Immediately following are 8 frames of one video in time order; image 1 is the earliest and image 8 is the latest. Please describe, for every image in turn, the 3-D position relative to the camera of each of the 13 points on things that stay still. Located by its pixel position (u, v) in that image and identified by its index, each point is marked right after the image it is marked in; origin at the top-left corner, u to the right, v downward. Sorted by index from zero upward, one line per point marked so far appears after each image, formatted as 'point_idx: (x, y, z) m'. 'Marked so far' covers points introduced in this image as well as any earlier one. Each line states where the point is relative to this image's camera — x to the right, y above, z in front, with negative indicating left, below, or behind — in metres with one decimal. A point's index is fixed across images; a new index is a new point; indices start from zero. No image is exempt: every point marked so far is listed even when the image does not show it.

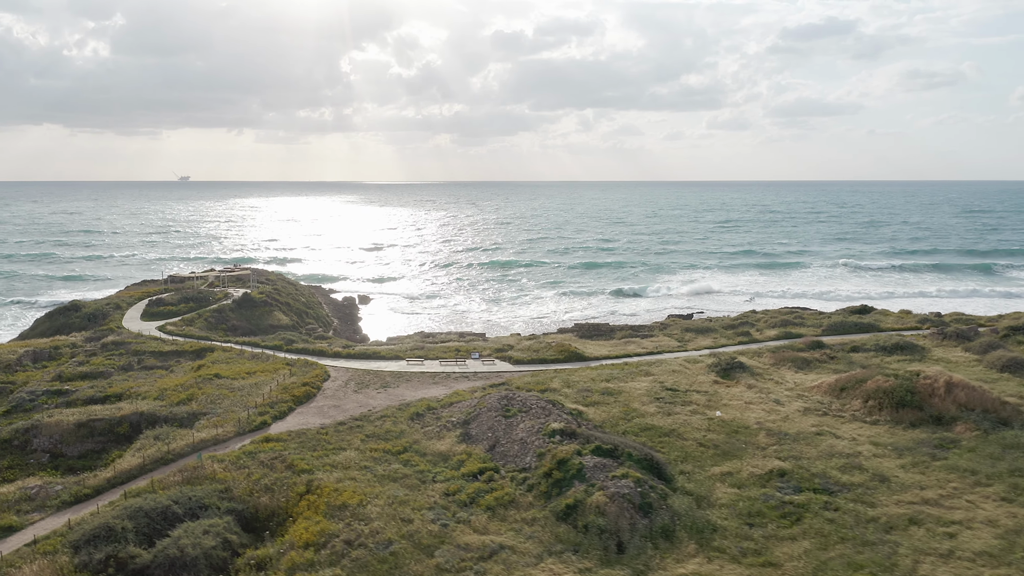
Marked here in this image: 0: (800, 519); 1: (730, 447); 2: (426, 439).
0: (+4.6, -3.7, +12.9) m
1: (+4.4, -3.2, +16.1) m
2: (-1.8, -3.2, +16.8) m
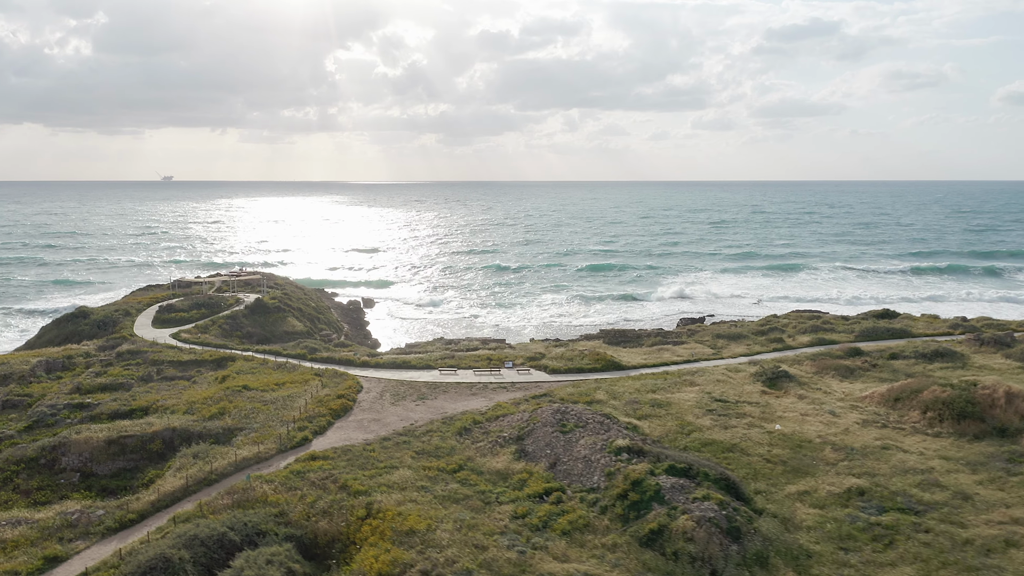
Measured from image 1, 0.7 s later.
0: (+5.9, -3.9, +12.3) m
1: (+5.6, -3.4, +15.5) m
2: (-0.6, -3.4, +16.1) m
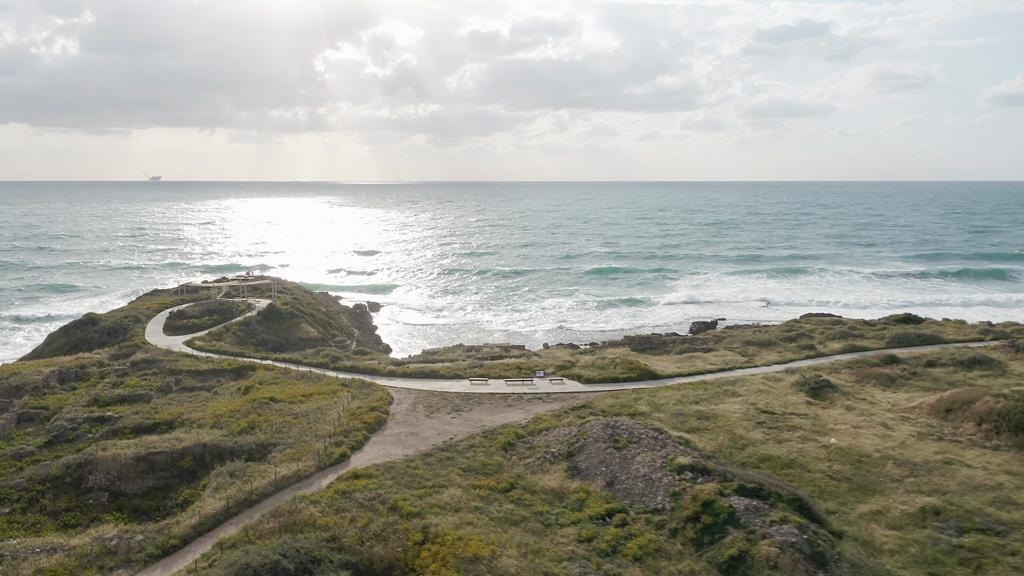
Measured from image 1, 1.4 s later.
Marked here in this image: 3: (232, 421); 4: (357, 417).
0: (+6.9, -4.1, +11.8) m
1: (+6.6, -3.6, +14.9) m
2: (+0.3, -3.6, +15.4) m
3: (-6.6, -3.1, +18.8) m
4: (-3.6, -3.0, +18.8) m
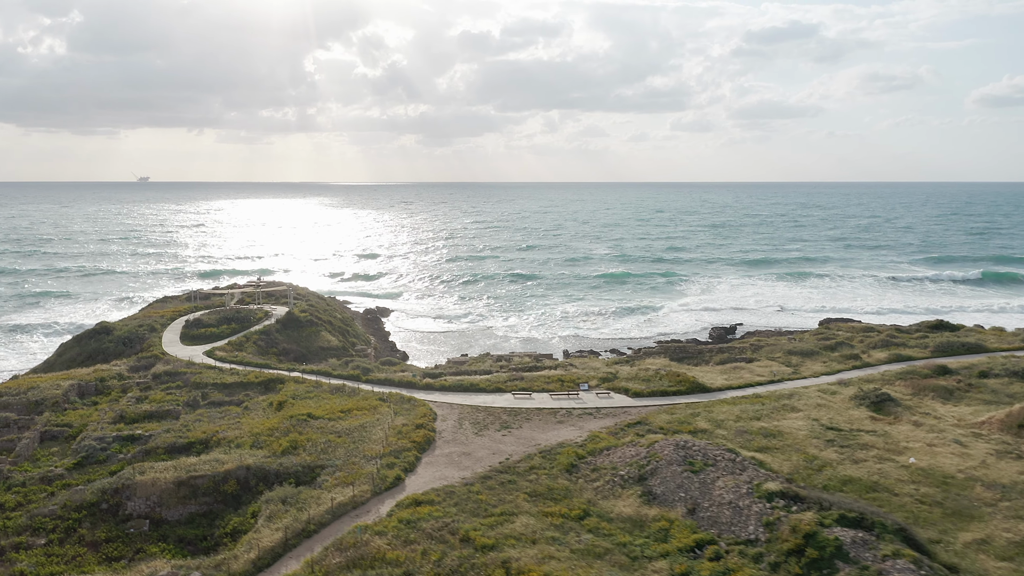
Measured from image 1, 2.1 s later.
0: (+8.2, -4.3, +11.0) m
1: (+7.9, -3.8, +14.1) m
2: (+1.6, -3.8, +14.5) m
3: (-5.3, -3.4, +17.8) m
4: (-2.4, -3.3, +17.9) m
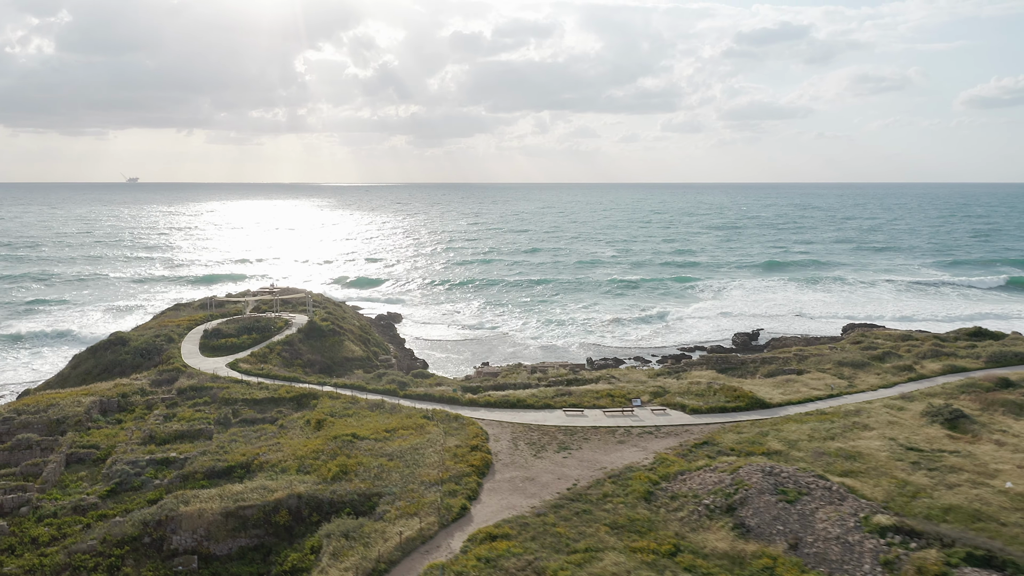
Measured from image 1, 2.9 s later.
0: (+9.7, -4.6, +10.0) m
1: (+9.2, -4.1, +13.1) m
2: (+3.0, -4.1, +13.5) m
3: (-4.0, -3.7, +16.7) m
4: (-1.1, -3.6, +16.8) m
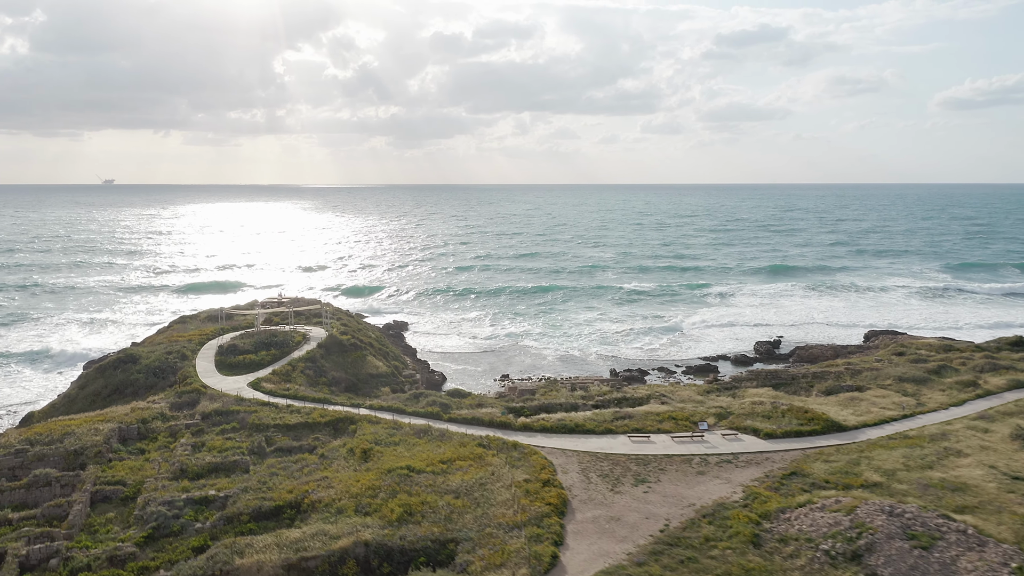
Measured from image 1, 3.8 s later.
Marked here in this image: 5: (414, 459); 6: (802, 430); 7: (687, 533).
0: (+11.3, -4.9, +8.8) m
1: (+10.8, -4.4, +11.9) m
2: (+4.6, -4.5, +12.1) m
3: (-2.5, -4.1, +15.1) m
4: (+0.4, -4.0, +15.3) m
5: (-2.2, -3.7, +17.4) m
6: (+6.8, -3.4, +18.9) m
7: (+3.0, -4.2, +13.9) m
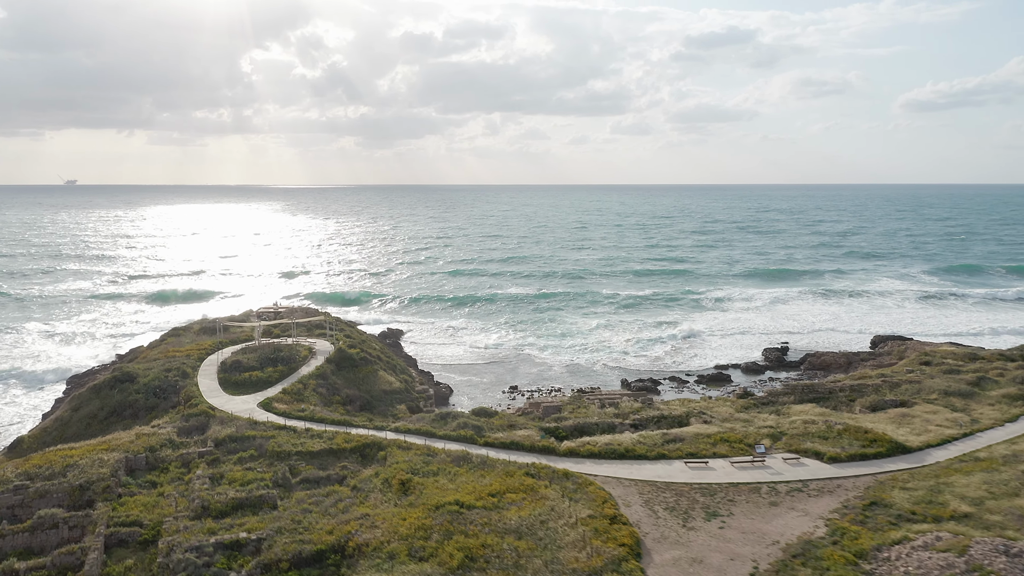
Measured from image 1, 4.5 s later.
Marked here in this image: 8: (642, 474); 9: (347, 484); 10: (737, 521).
0: (+12.8, -5.2, +7.9) m
1: (+12.1, -4.7, +11.0) m
2: (+5.9, -4.8, +11.0) m
3: (-1.3, -4.4, +13.7) m
4: (+1.6, -4.3, +14.0) m
5: (-1.1, -4.1, +16.0) m
6: (+7.9, -3.7, +17.8) m
7: (+4.2, -4.6, +12.7) m
8: (+2.8, -3.9, +17.0) m
9: (-3.6, -4.2, +17.3) m
10: (+4.1, -4.3, +14.8) m
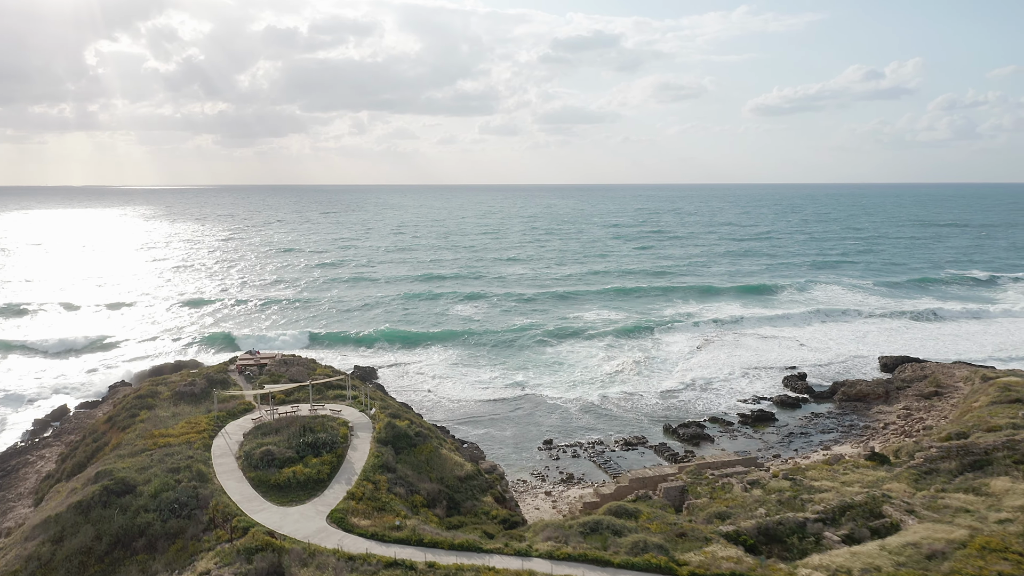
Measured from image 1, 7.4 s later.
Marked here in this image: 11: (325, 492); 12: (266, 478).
0: (+18.3, -6.3, +5.5) m
1: (+17.2, -5.8, +8.4) m
2: (+11.0, -6.1, +7.3) m
3: (+3.5, -5.9, +8.9) m
4: (+6.3, -5.7, +9.6) m
5: (+3.4, -5.5, +11.2) m
6: (+11.8, -4.9, +14.5) m
7: (+9.1, -5.9, +8.8) m
8: (+6.9, -5.3, +12.8) m
9: (+0.7, -5.7, +12.1) m
10: (+8.7, -5.6, +10.8) m
11: (-4.3, -4.6, +18.2) m
12: (-5.8, -4.4, +18.7) m
